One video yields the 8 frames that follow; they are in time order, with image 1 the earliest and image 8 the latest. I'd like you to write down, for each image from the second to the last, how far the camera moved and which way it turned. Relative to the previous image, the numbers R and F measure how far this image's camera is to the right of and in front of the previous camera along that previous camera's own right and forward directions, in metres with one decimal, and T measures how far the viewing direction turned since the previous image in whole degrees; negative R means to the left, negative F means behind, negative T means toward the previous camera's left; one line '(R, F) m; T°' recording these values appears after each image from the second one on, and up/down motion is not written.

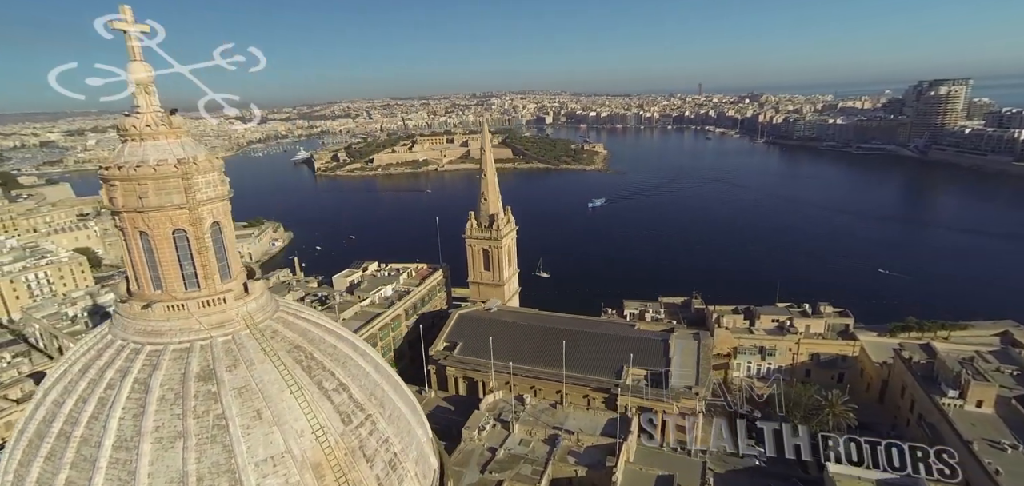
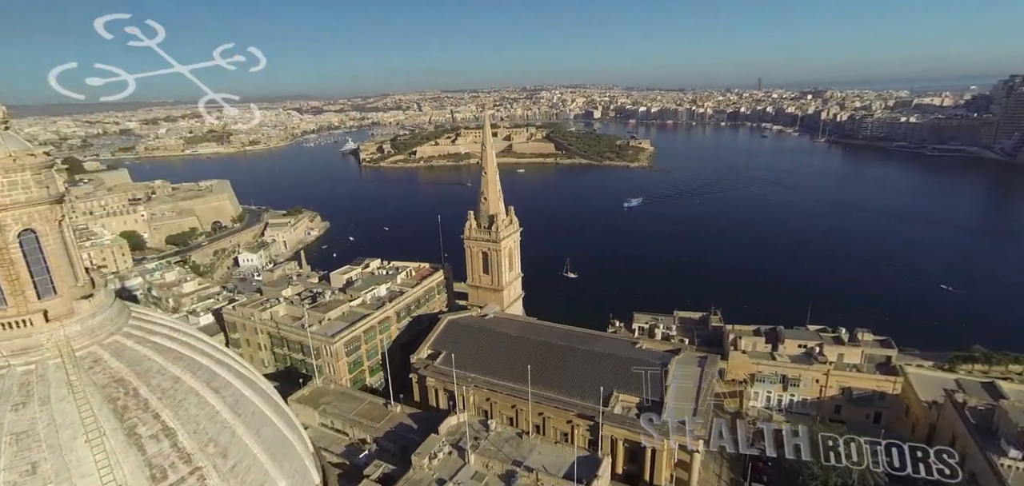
(+2.0, +1.6) m; -6°
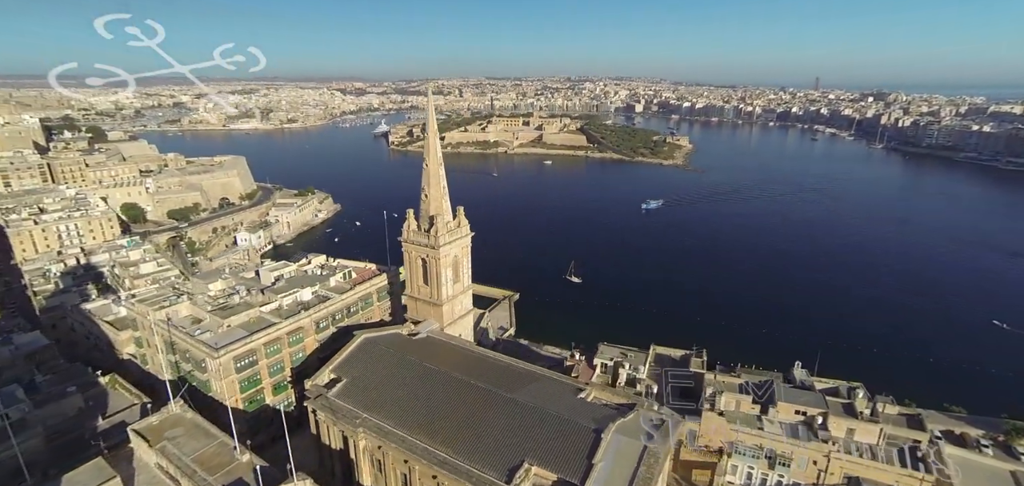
(+3.5, +3.7) m; -4°
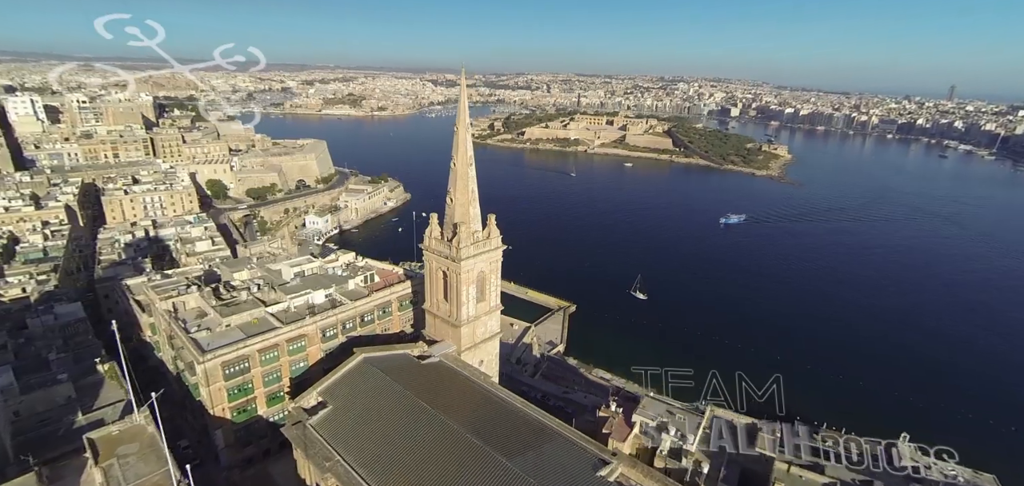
(+1.2, +3.0) m; -9°
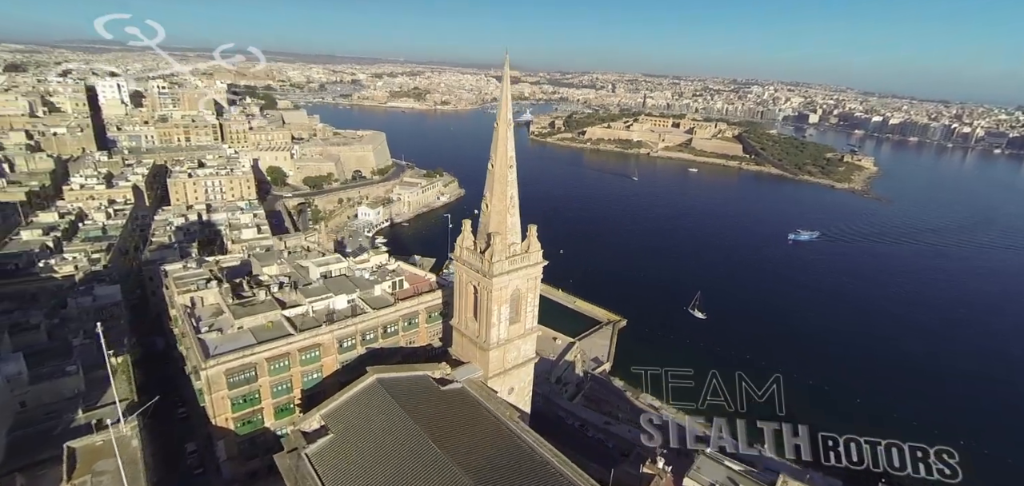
(+0.3, +2.1) m; -7°
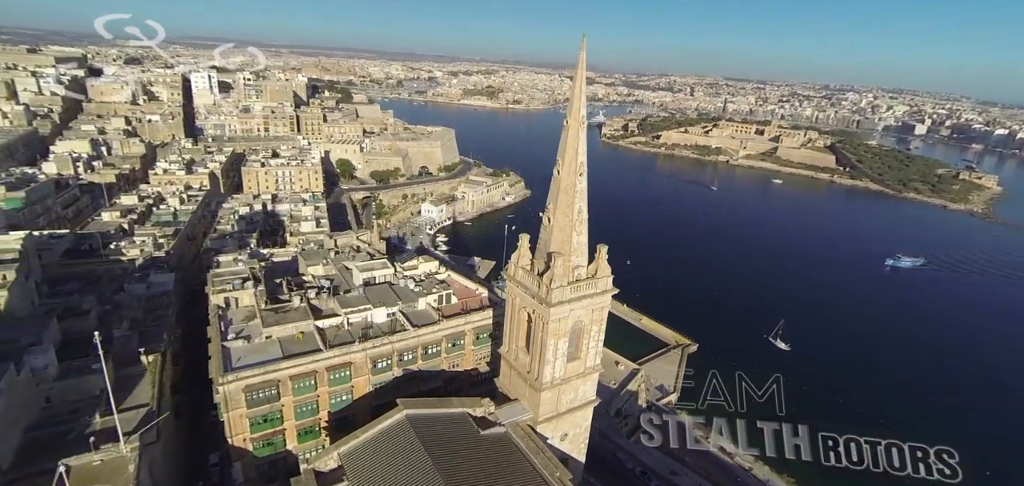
(-0.1, +2.3) m; -8°
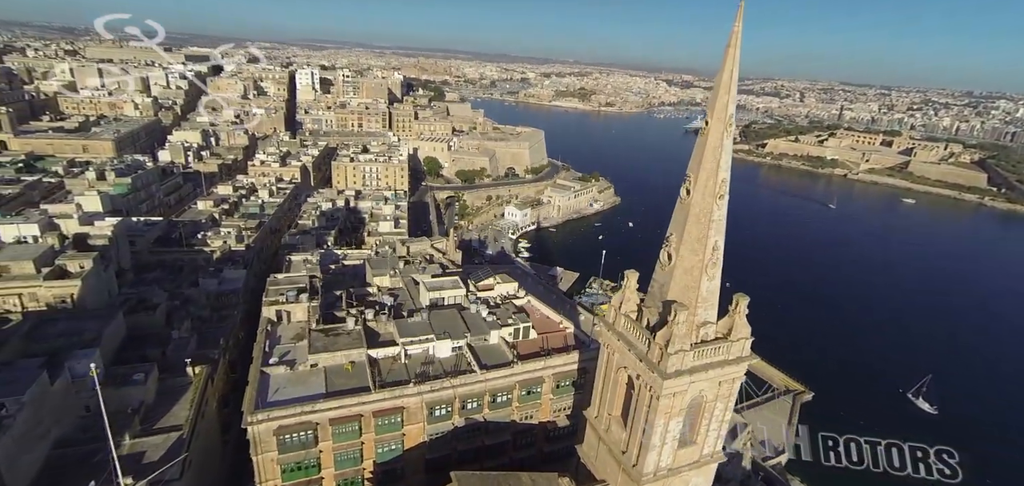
(-0.4, +2.8) m; -10°
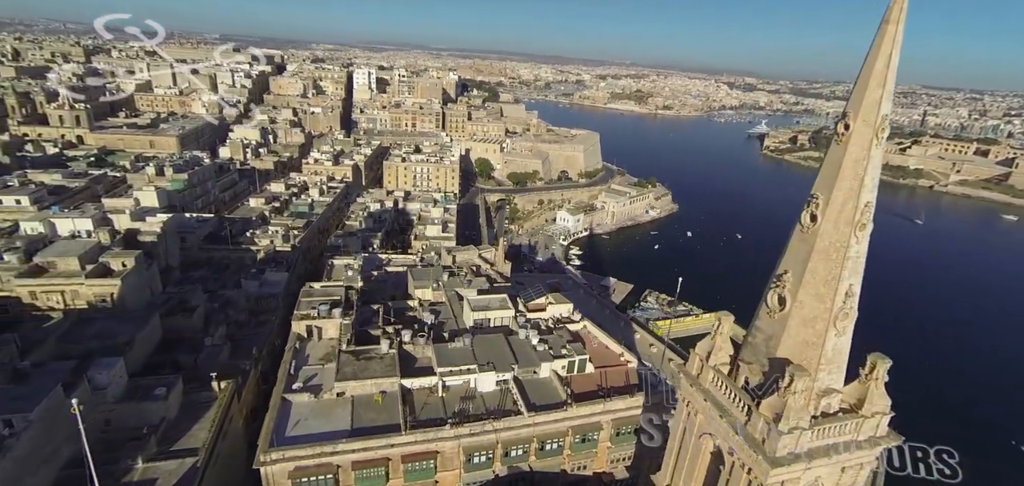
(-0.2, +1.7) m; -6°
